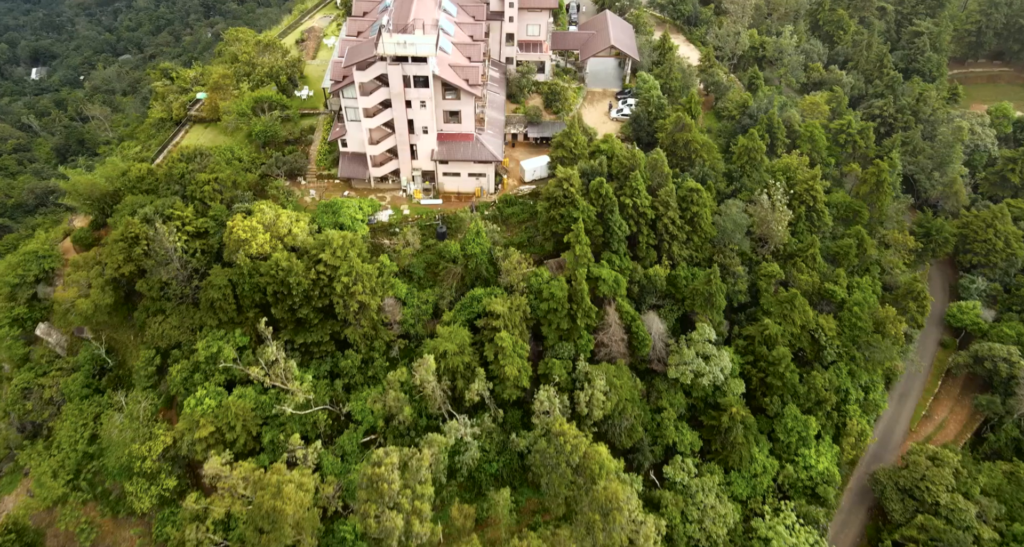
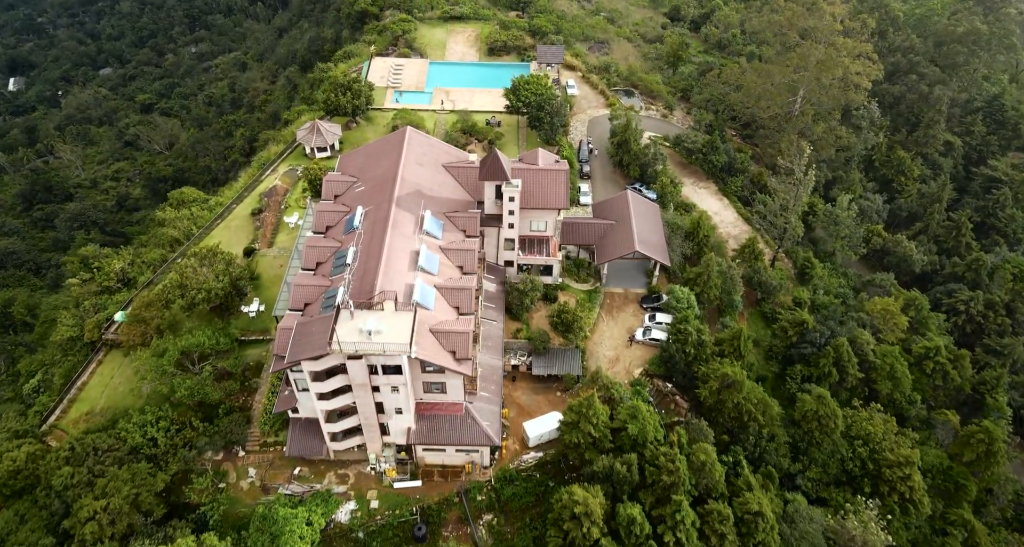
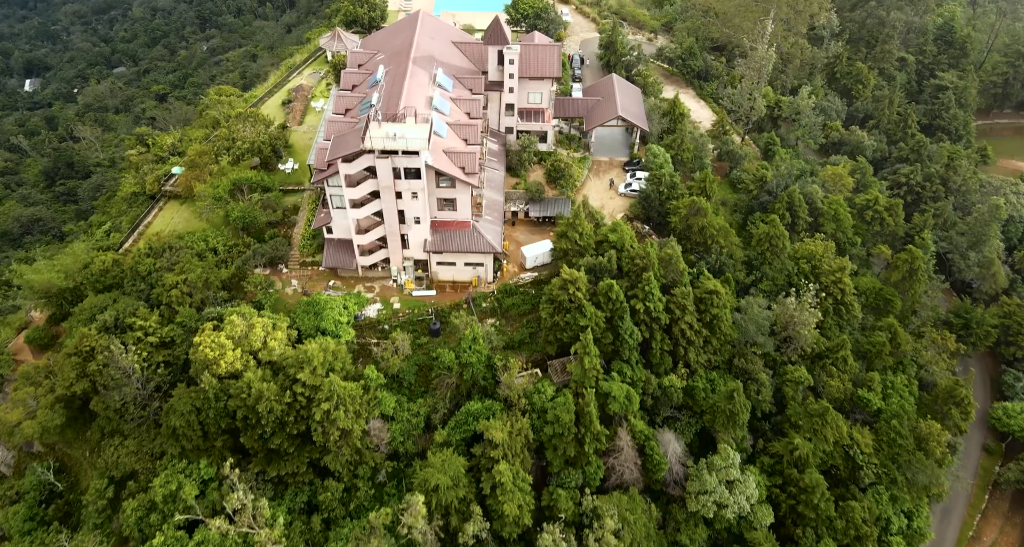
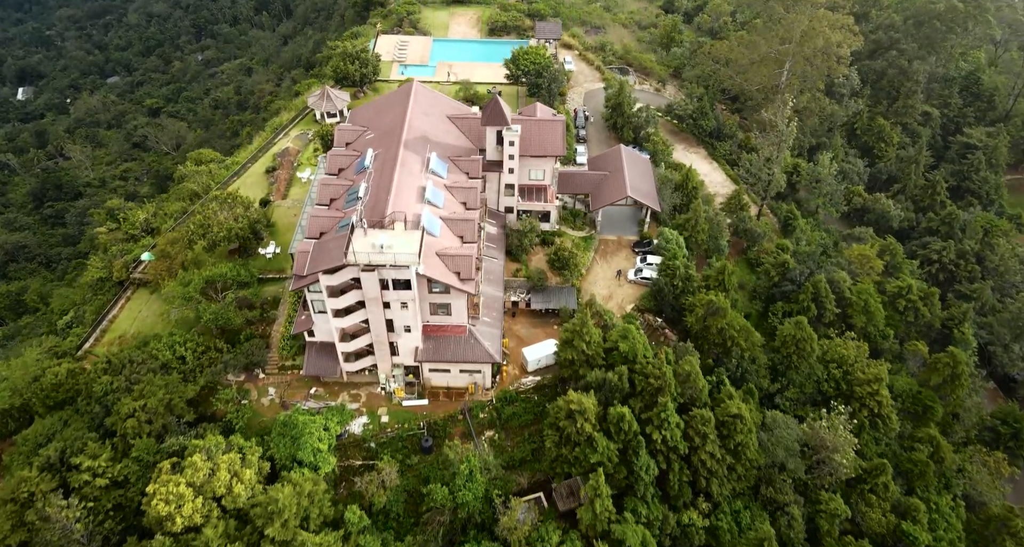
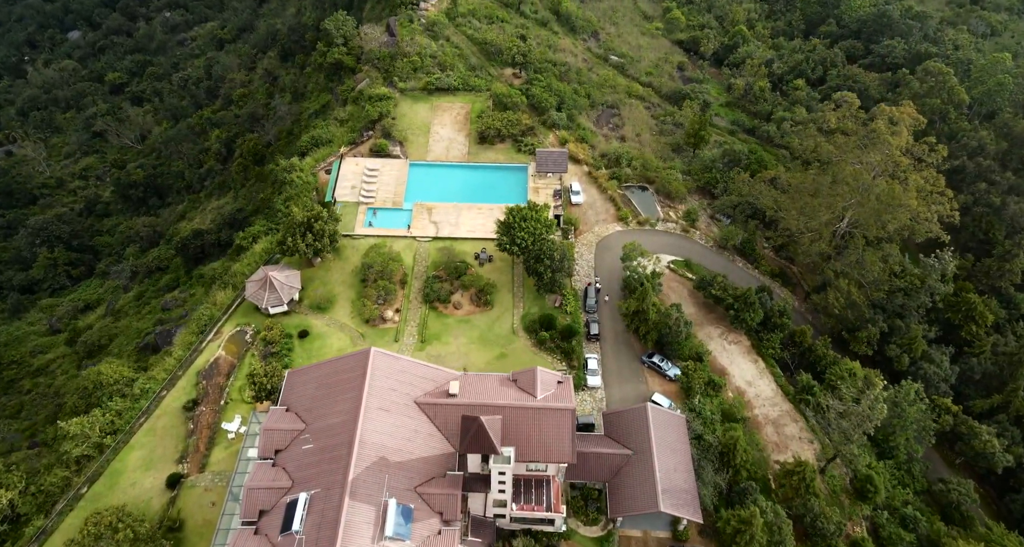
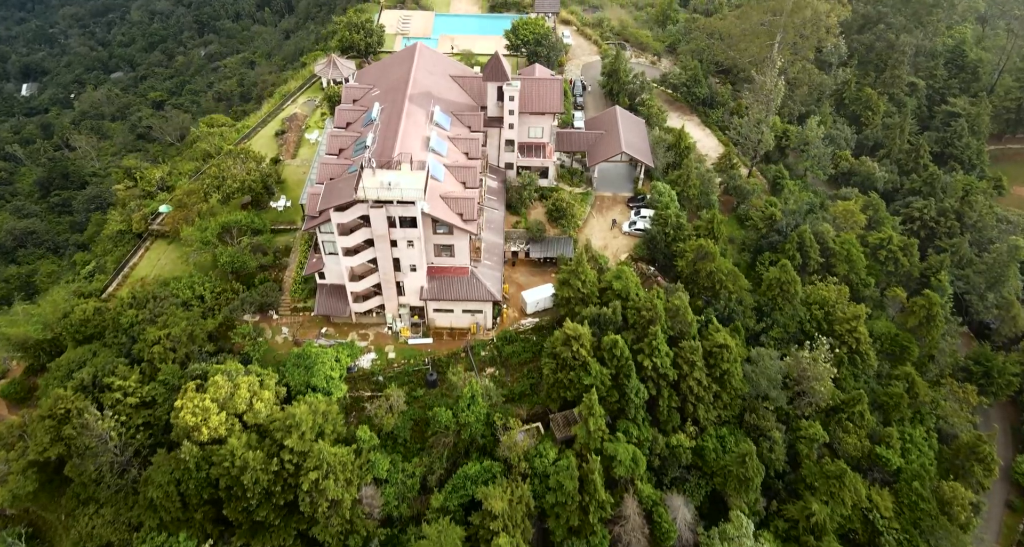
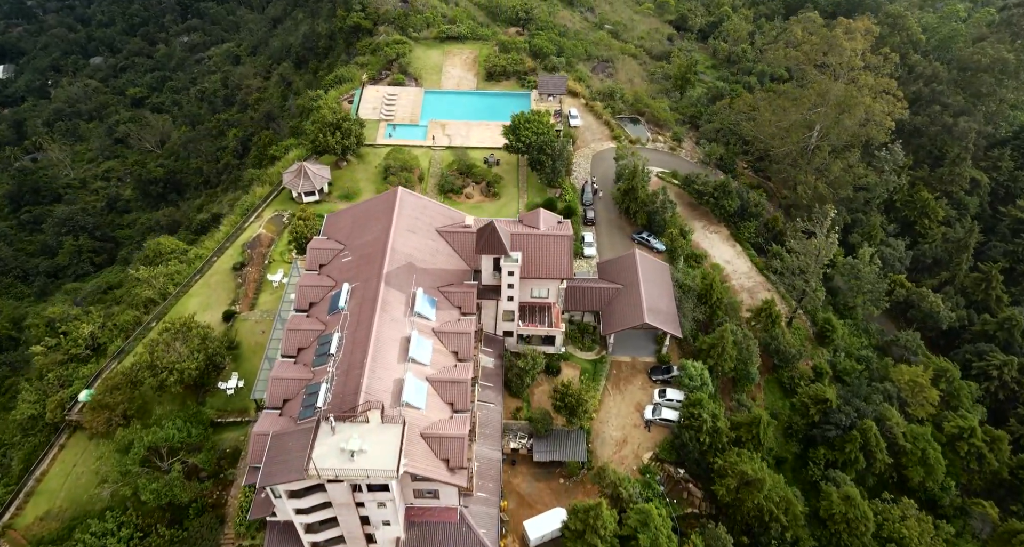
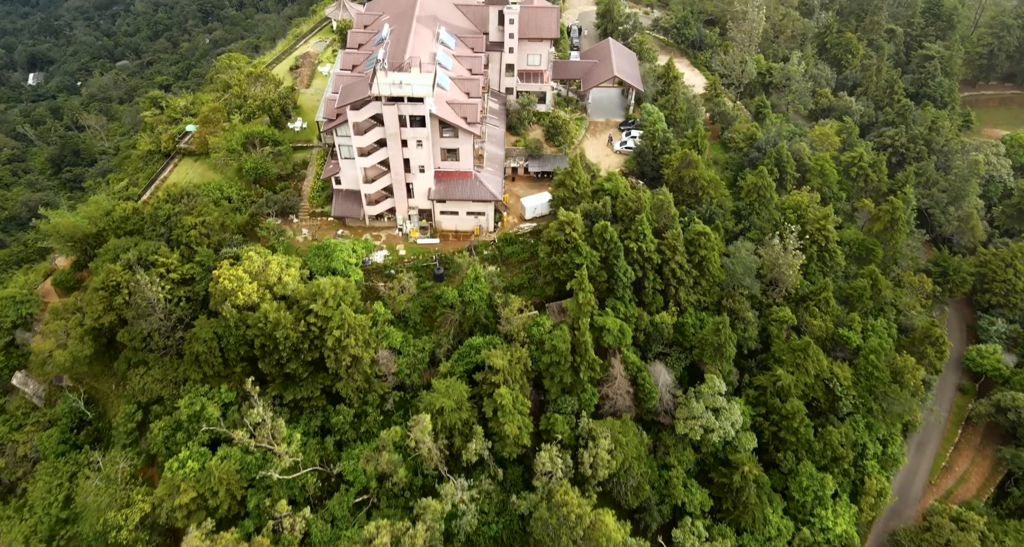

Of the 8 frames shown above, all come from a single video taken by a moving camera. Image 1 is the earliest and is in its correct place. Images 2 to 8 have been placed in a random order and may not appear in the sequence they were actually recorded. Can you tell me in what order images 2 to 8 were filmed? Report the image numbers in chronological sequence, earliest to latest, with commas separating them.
8, 3, 6, 4, 2, 7, 5
